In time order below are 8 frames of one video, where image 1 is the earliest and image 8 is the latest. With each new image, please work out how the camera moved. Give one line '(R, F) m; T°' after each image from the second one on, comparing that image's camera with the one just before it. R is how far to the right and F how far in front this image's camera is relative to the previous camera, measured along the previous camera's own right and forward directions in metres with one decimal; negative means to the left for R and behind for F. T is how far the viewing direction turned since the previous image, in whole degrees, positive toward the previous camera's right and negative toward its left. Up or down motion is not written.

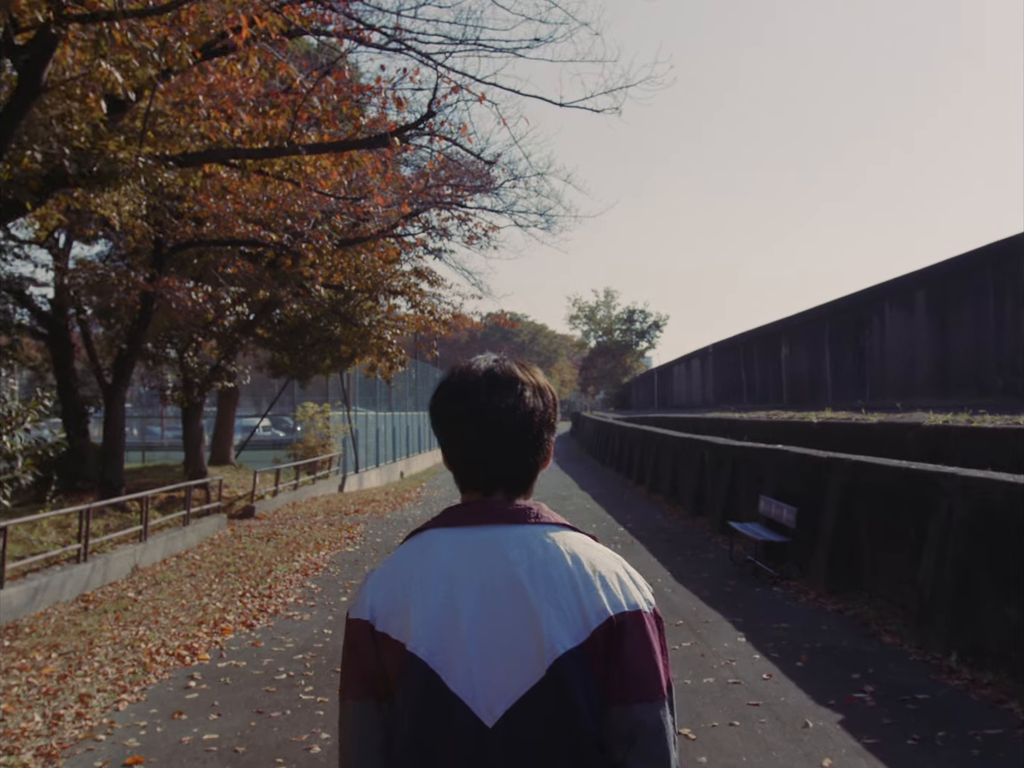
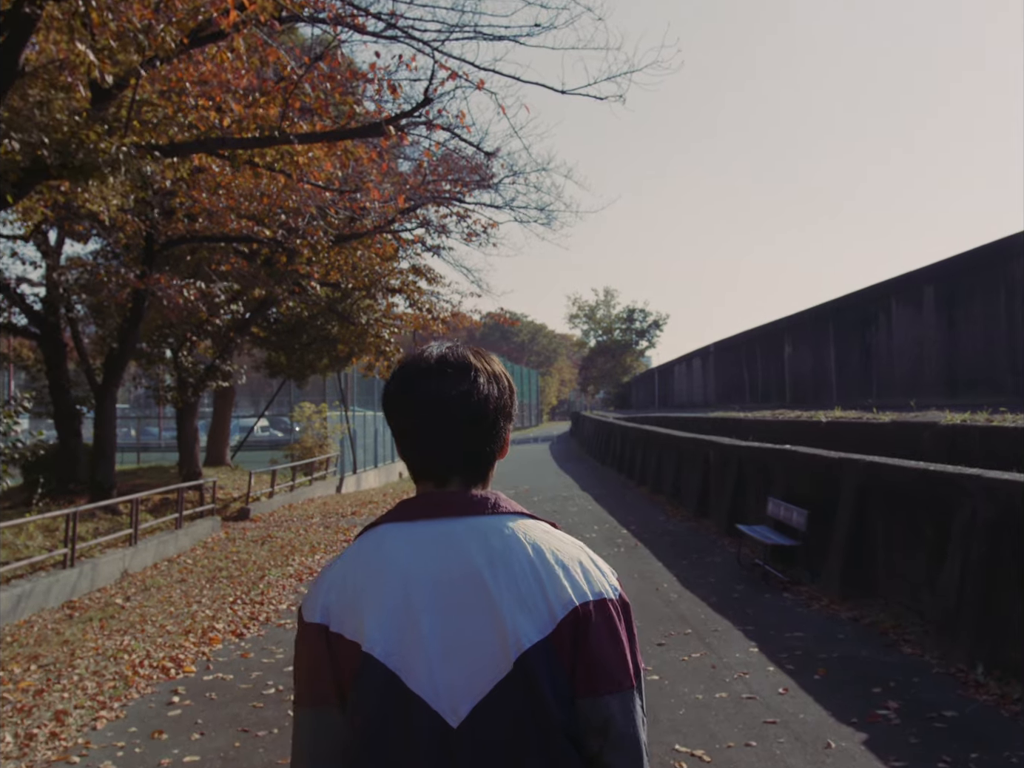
(0.0, +0.4) m; 0°
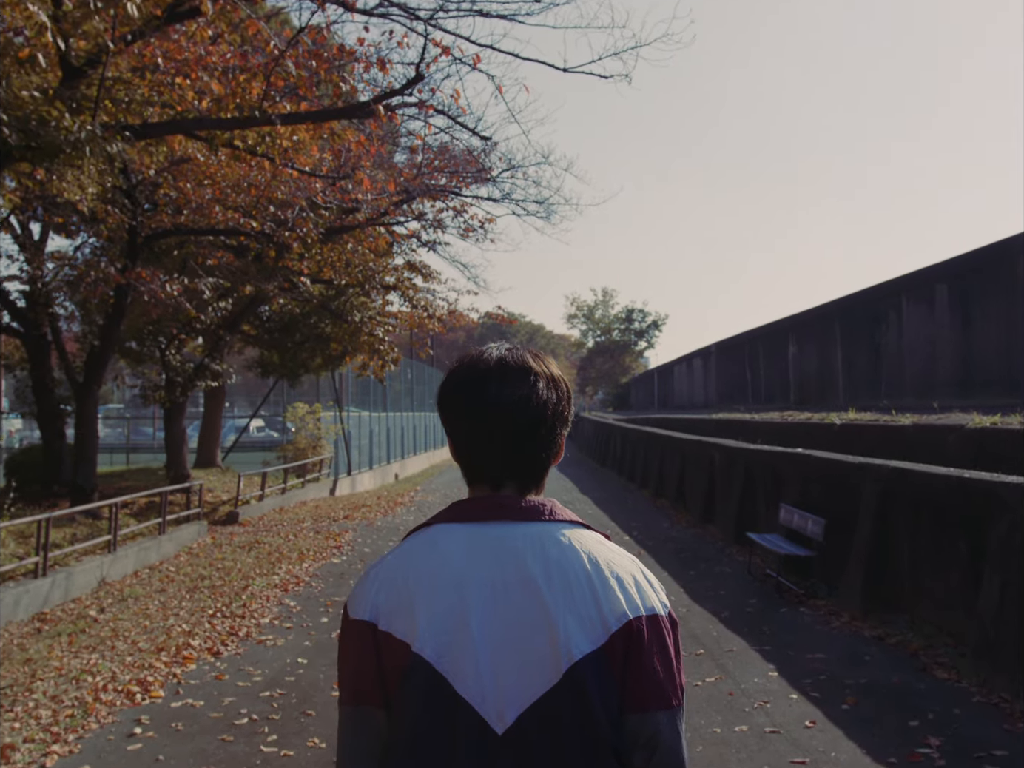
(0.0, +0.6) m; 0°
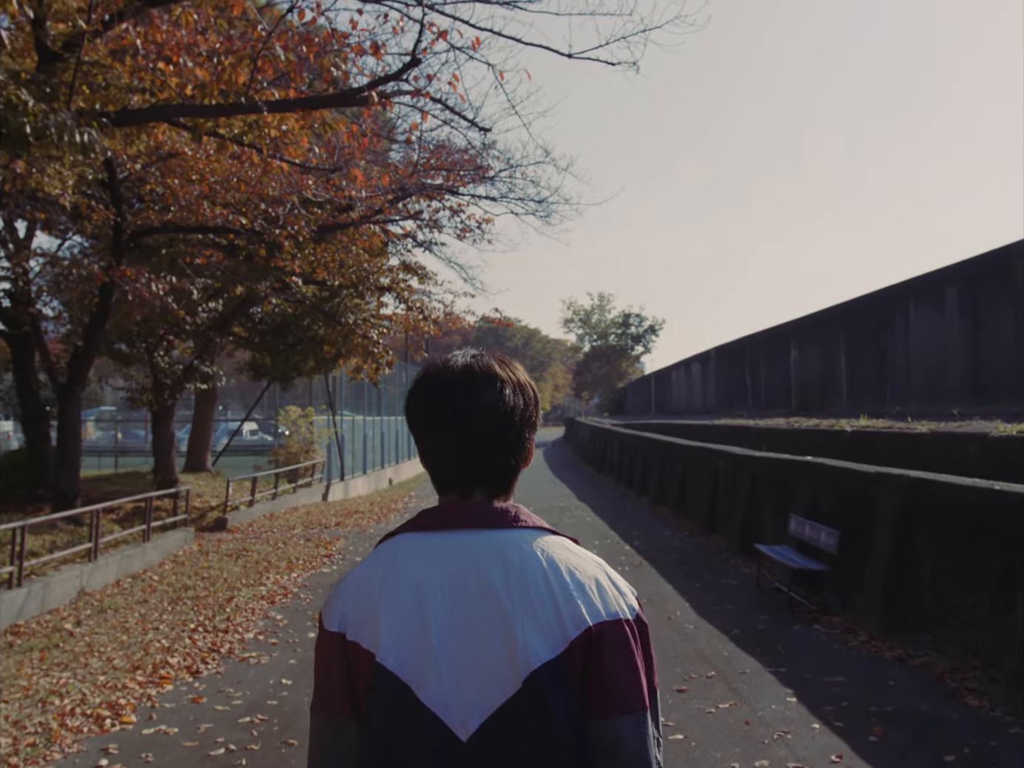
(0.0, +0.5) m; 0°
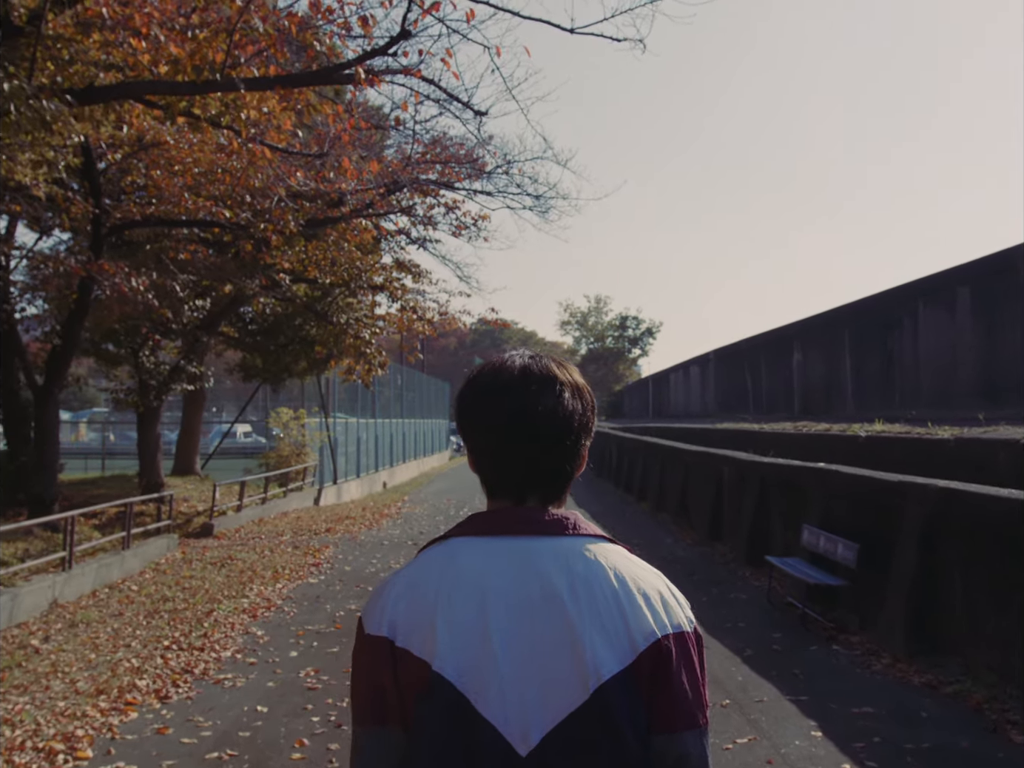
(0.0, +0.6) m; 0°
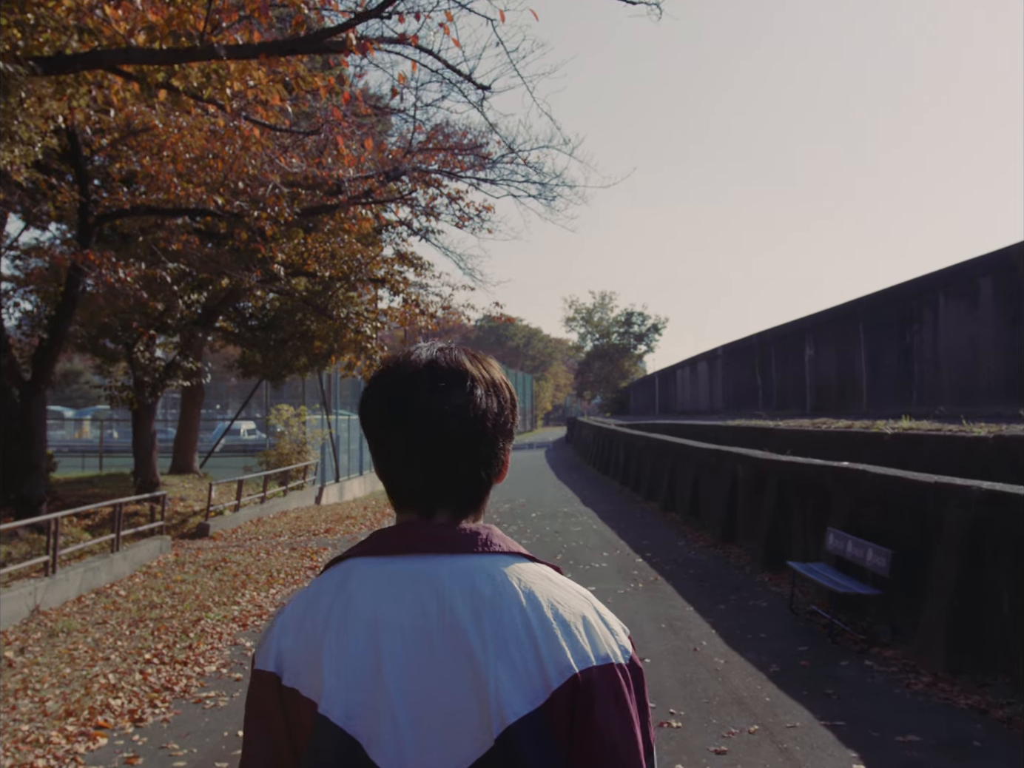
(0.0, +0.6) m; 0°
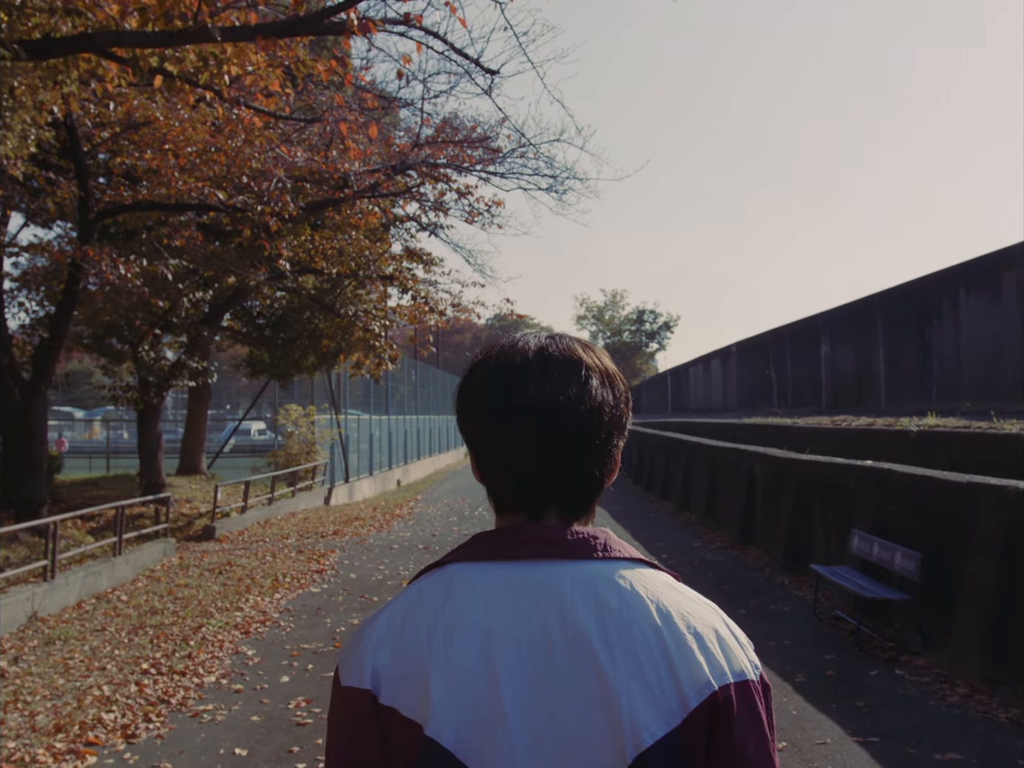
(0.0, +0.3) m; -1°
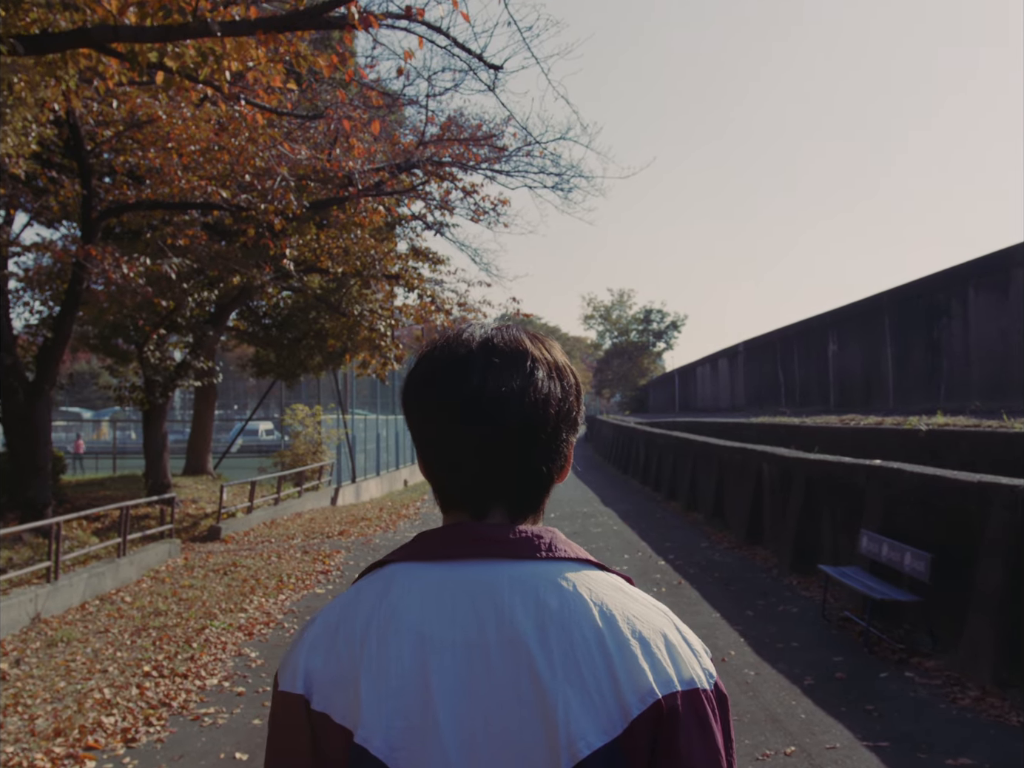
(0.0, +0.1) m; 0°
